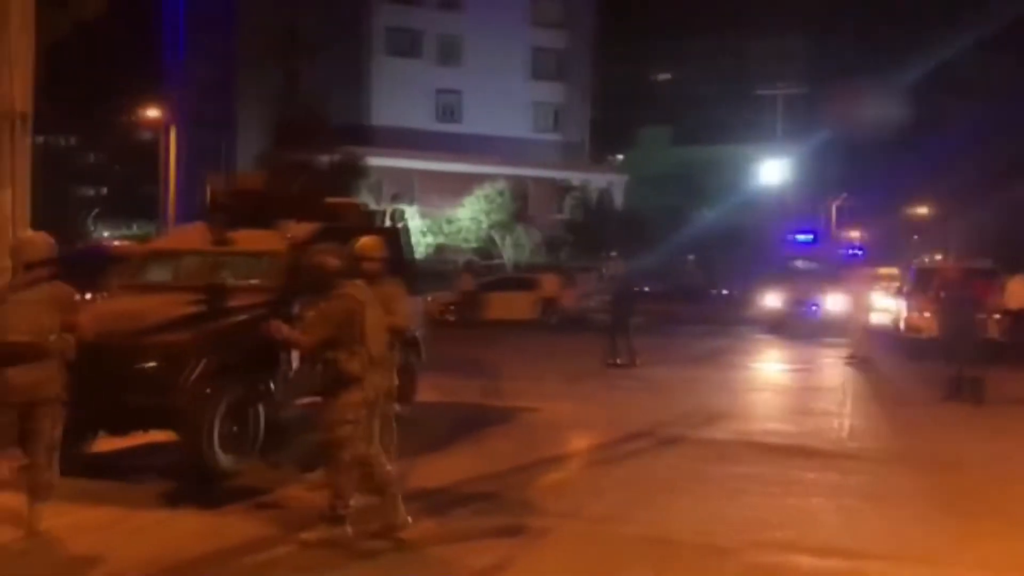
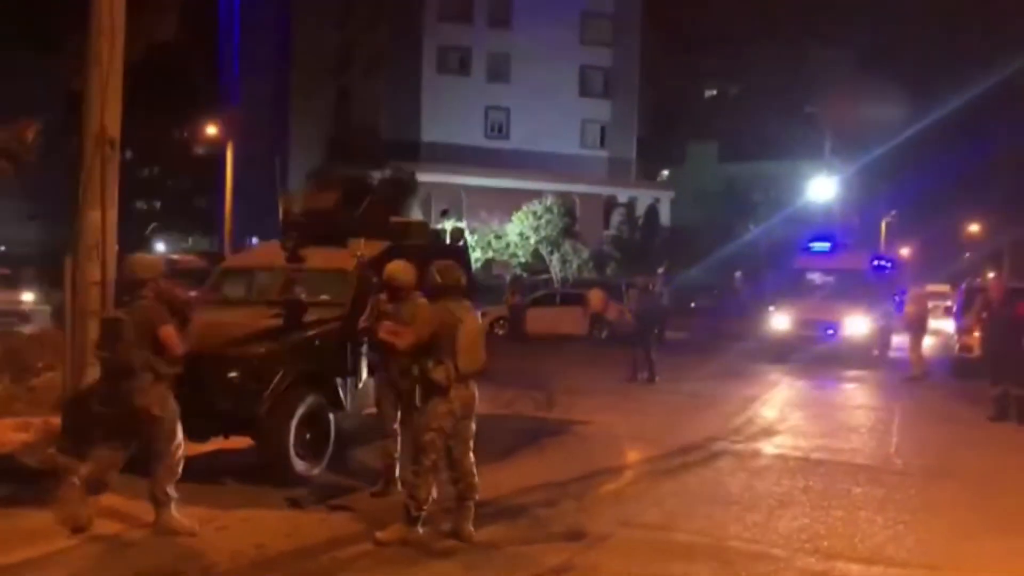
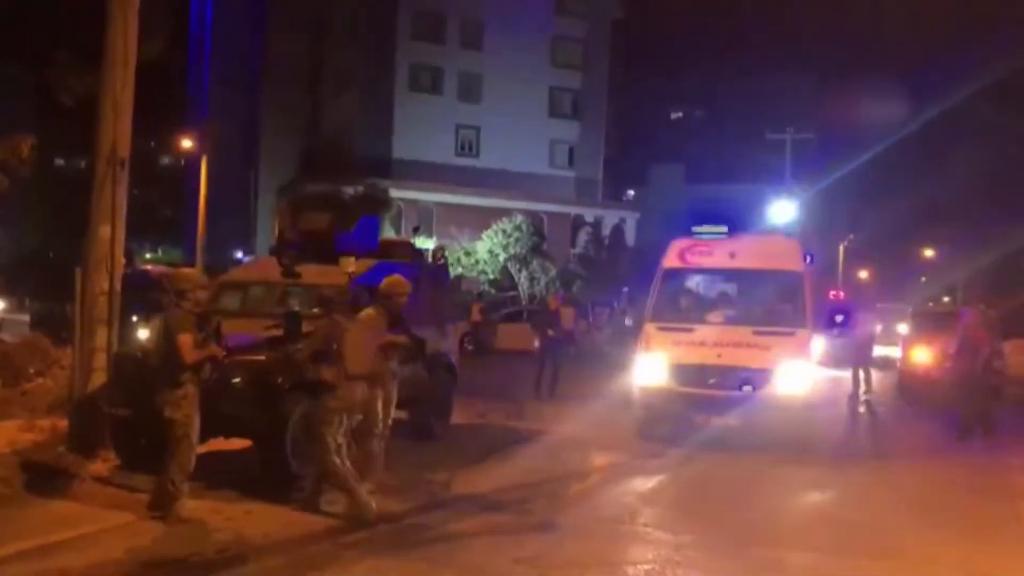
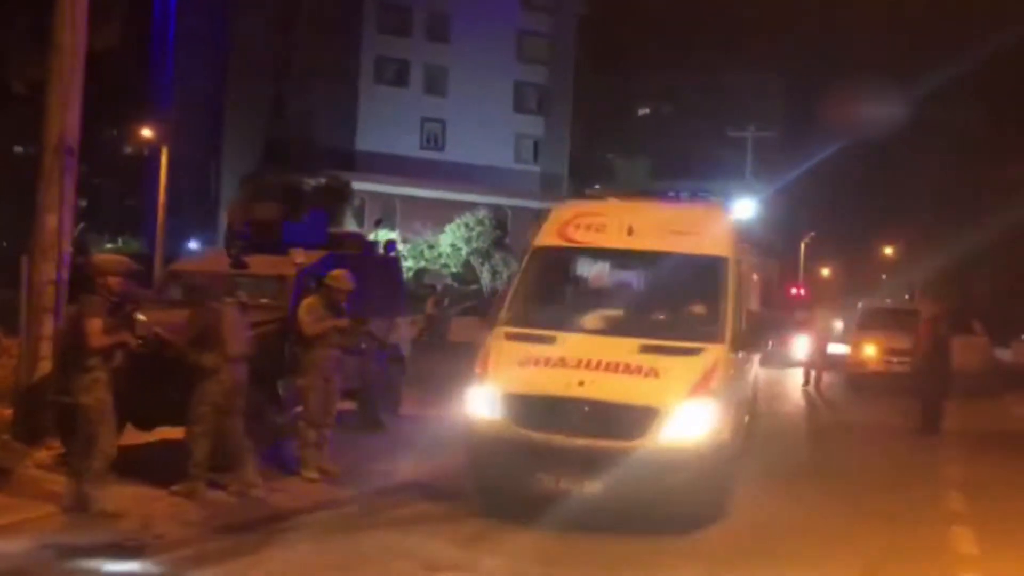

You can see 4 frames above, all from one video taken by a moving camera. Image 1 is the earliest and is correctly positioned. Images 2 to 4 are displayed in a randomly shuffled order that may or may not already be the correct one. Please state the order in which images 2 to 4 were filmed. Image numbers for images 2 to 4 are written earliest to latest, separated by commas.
2, 3, 4
